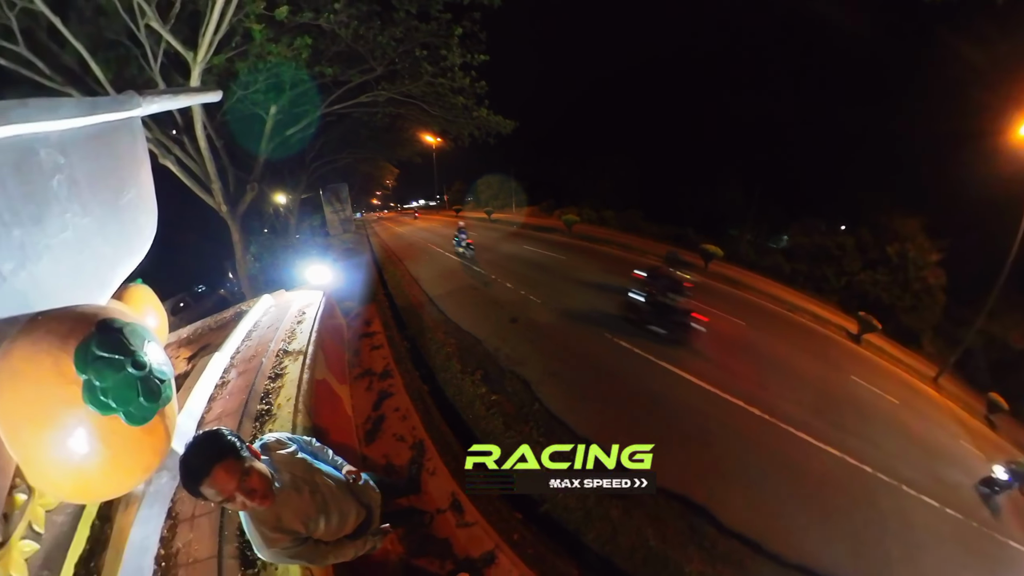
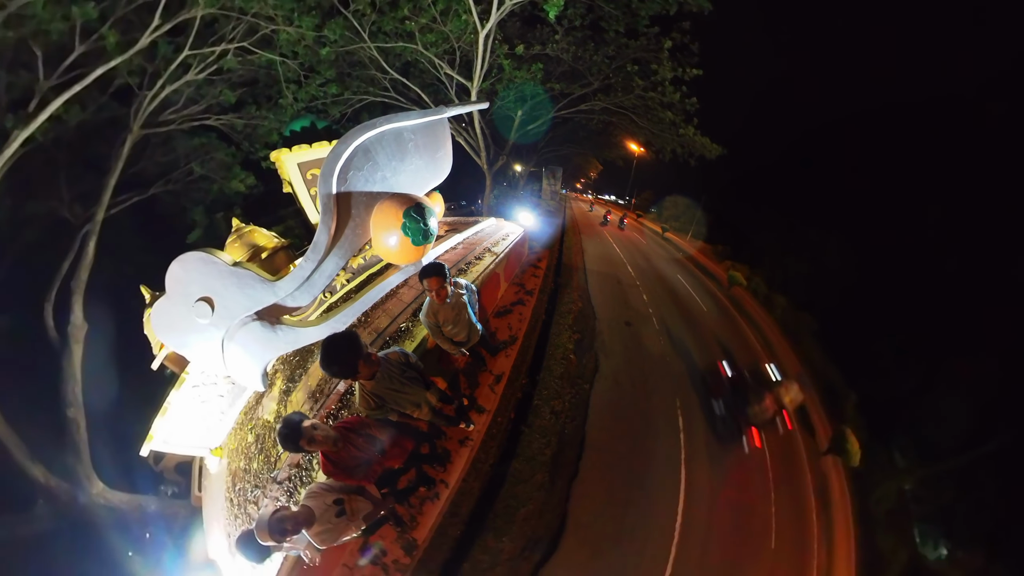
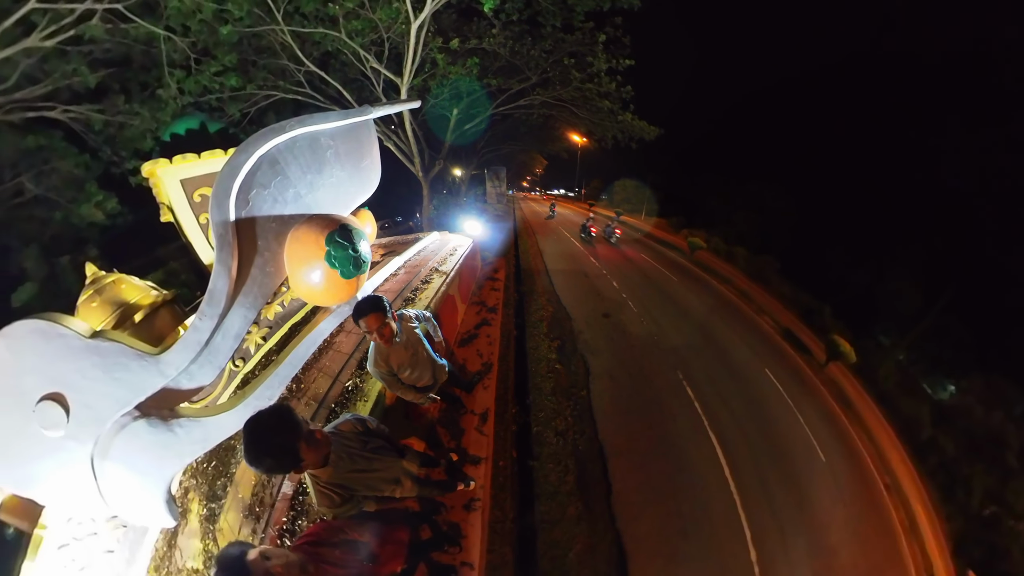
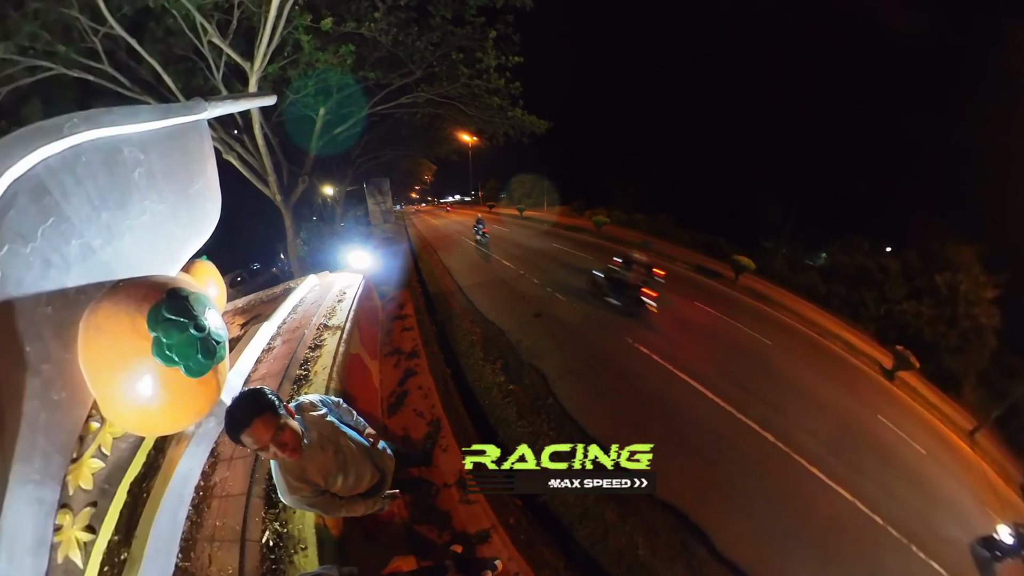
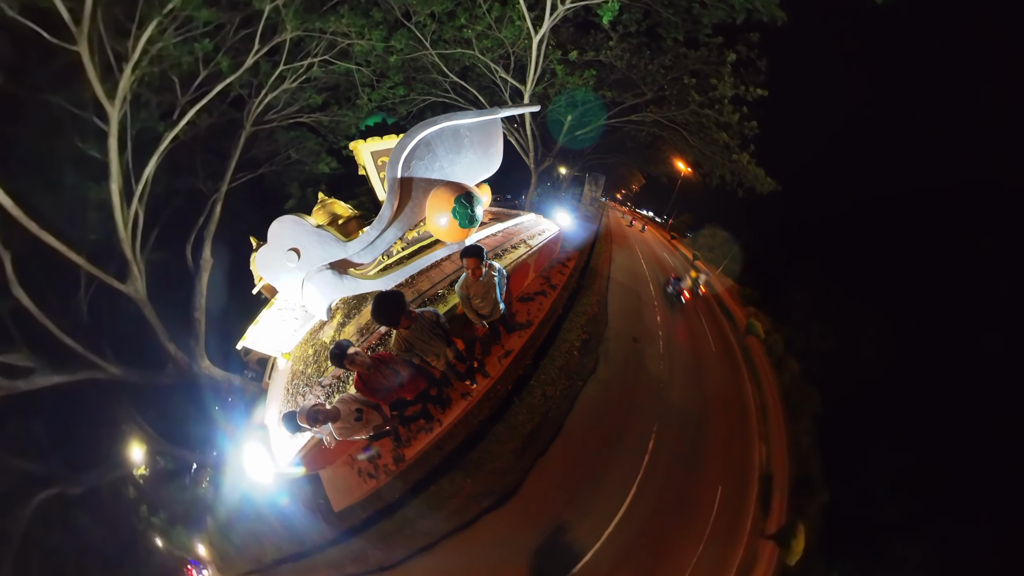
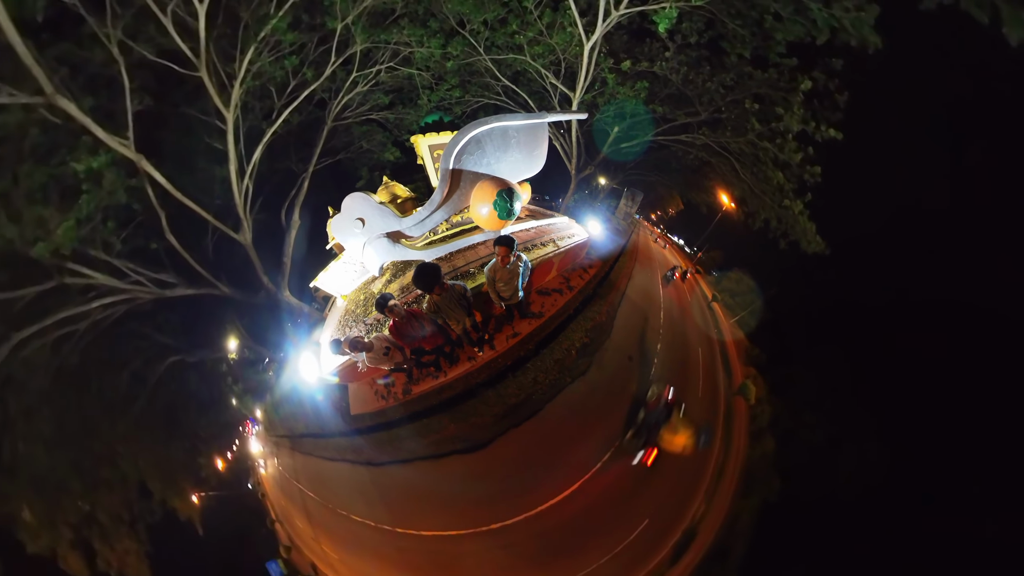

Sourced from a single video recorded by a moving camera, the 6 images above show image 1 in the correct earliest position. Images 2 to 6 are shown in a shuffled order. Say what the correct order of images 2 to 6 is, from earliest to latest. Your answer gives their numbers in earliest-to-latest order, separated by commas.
4, 3, 2, 5, 6
